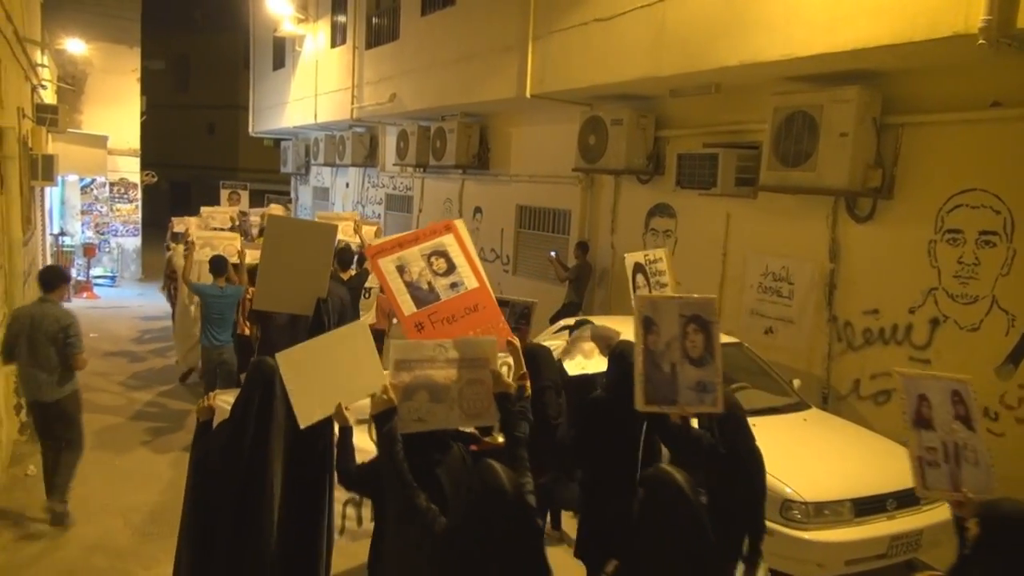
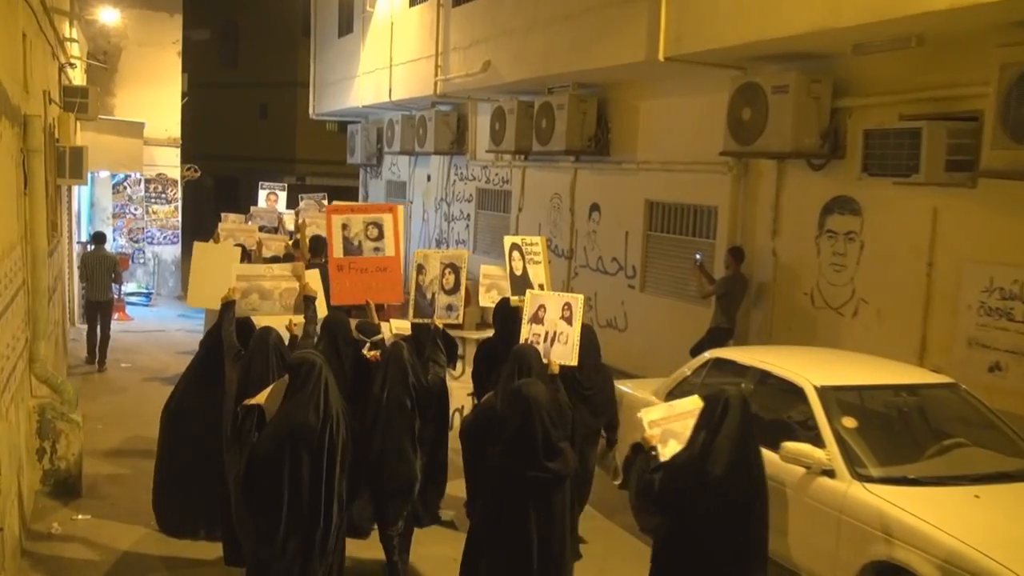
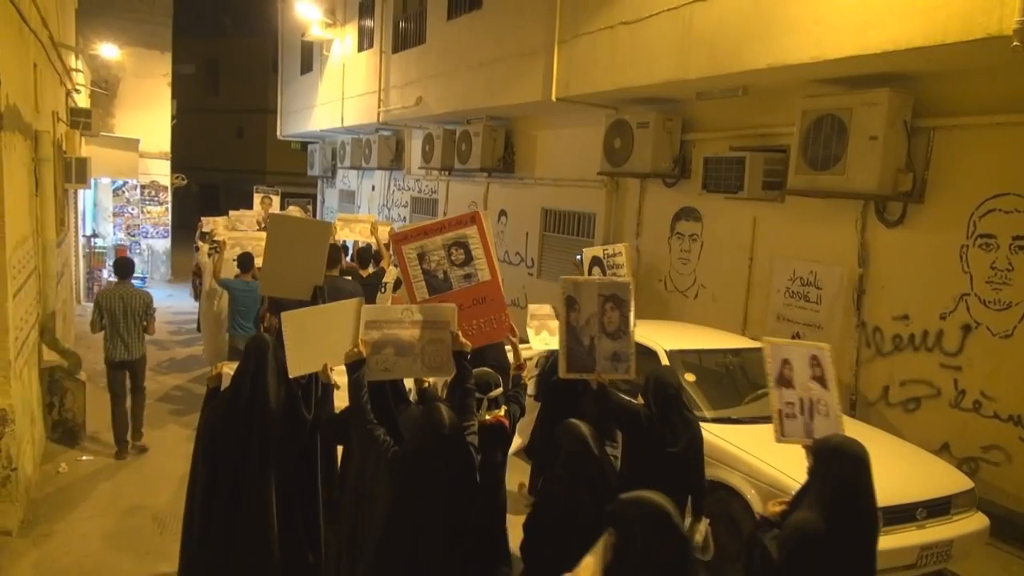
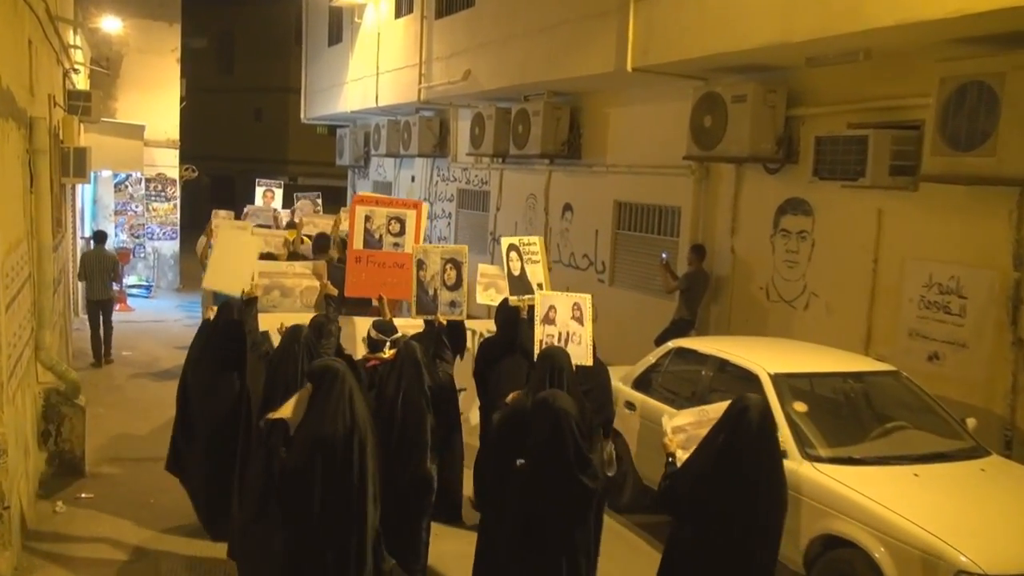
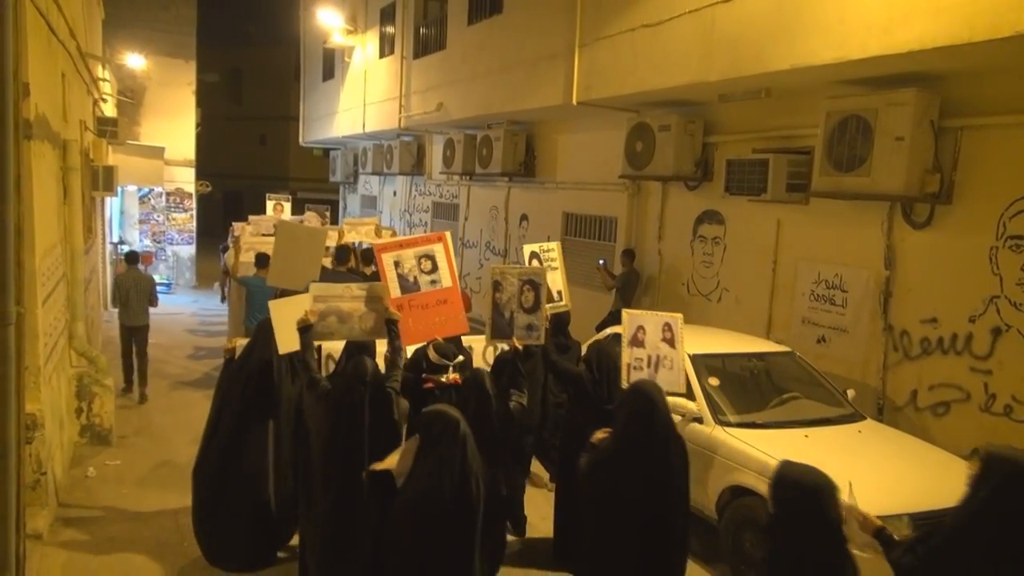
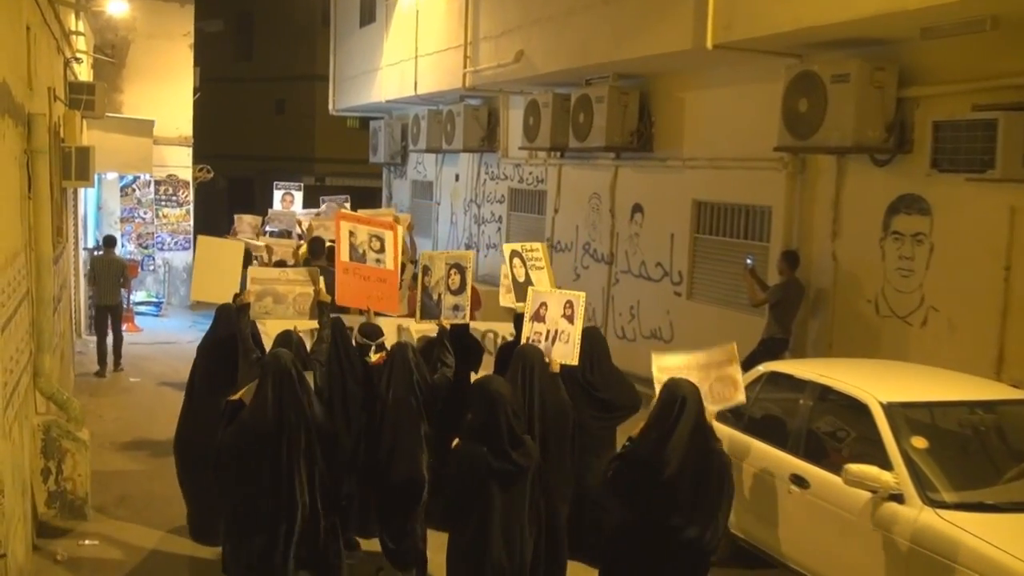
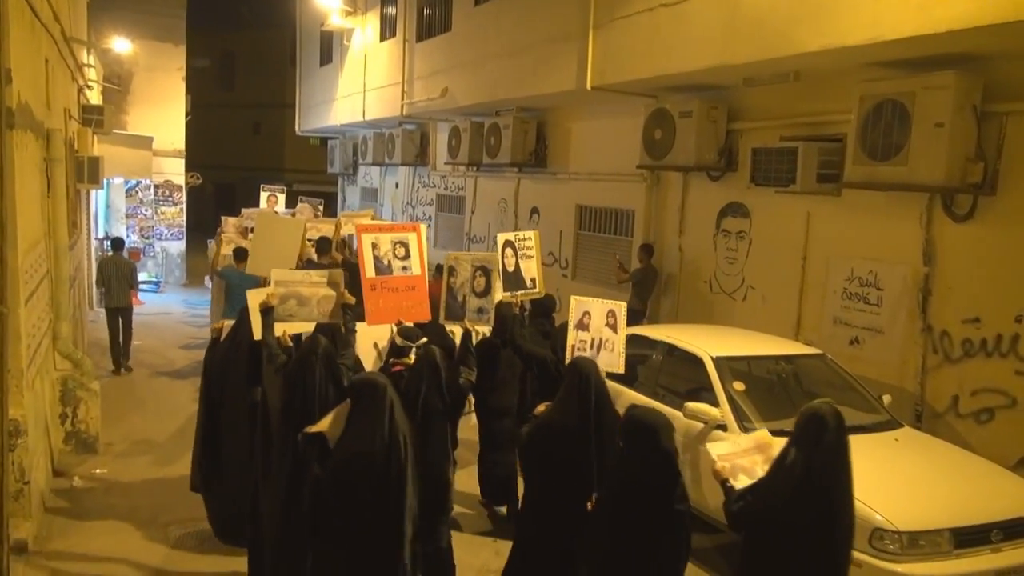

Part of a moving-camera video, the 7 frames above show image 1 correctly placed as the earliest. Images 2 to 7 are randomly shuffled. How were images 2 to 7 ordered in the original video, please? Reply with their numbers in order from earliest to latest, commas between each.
3, 5, 7, 4, 2, 6
